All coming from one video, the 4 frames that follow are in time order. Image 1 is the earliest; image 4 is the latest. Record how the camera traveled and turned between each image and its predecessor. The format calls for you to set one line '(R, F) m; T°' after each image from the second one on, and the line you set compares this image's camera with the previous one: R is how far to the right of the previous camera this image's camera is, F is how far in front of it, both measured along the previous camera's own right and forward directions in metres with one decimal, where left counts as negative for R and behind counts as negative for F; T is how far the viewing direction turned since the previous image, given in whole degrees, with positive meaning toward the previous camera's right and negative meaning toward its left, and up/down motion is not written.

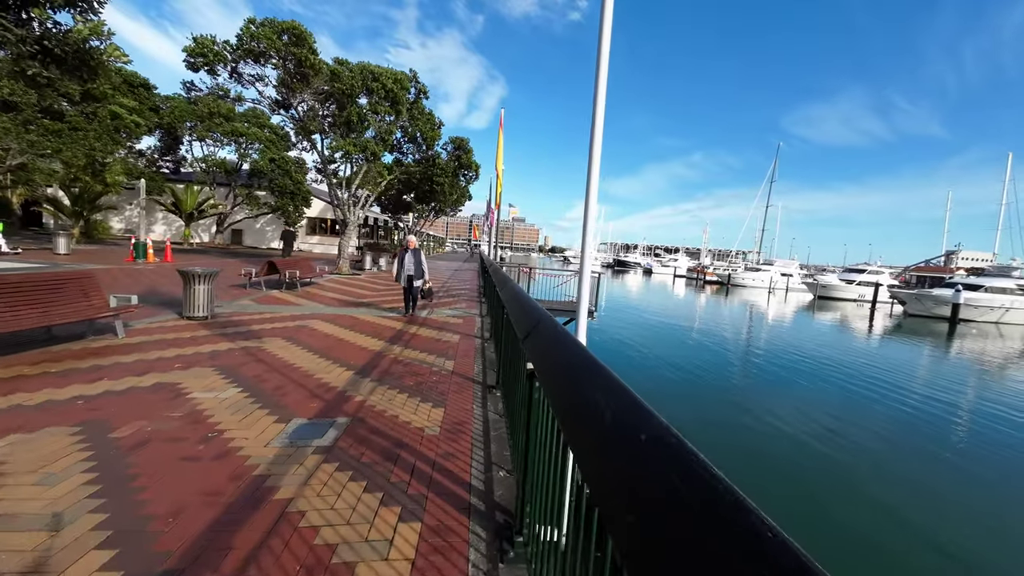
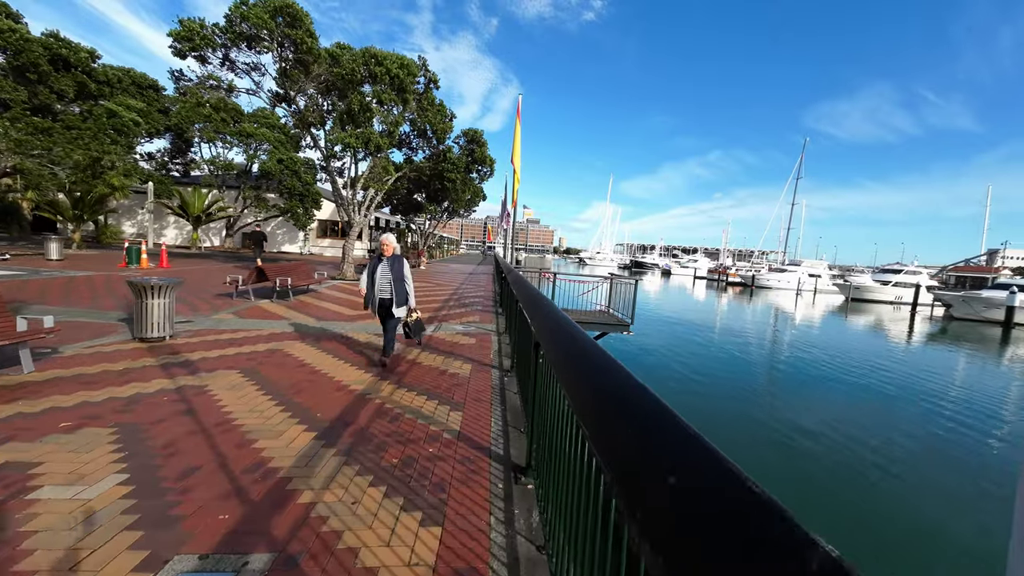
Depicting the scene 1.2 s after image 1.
(-0.2, +1.5) m; -2°
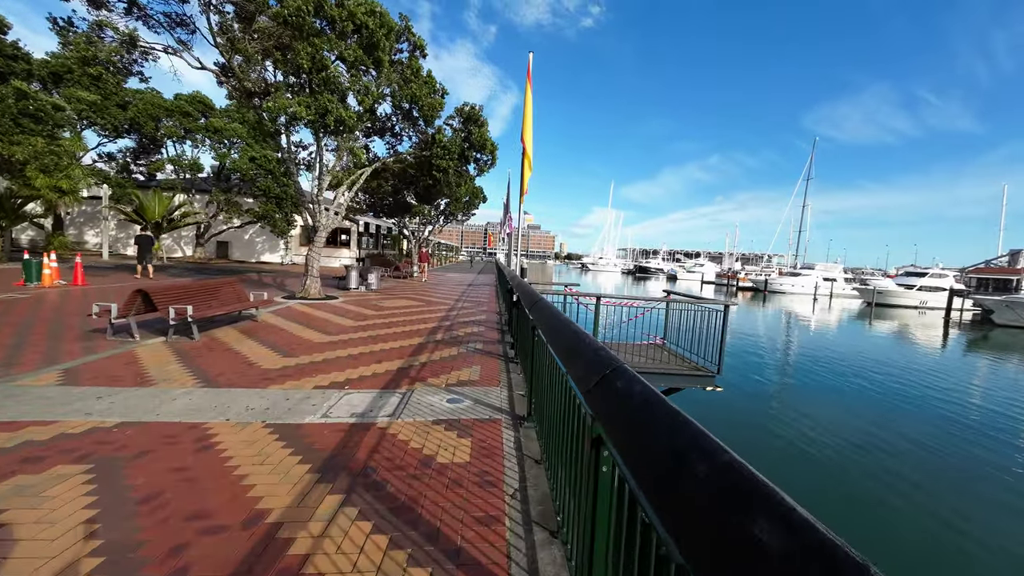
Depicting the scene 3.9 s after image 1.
(-0.2, +3.2) m; 0°
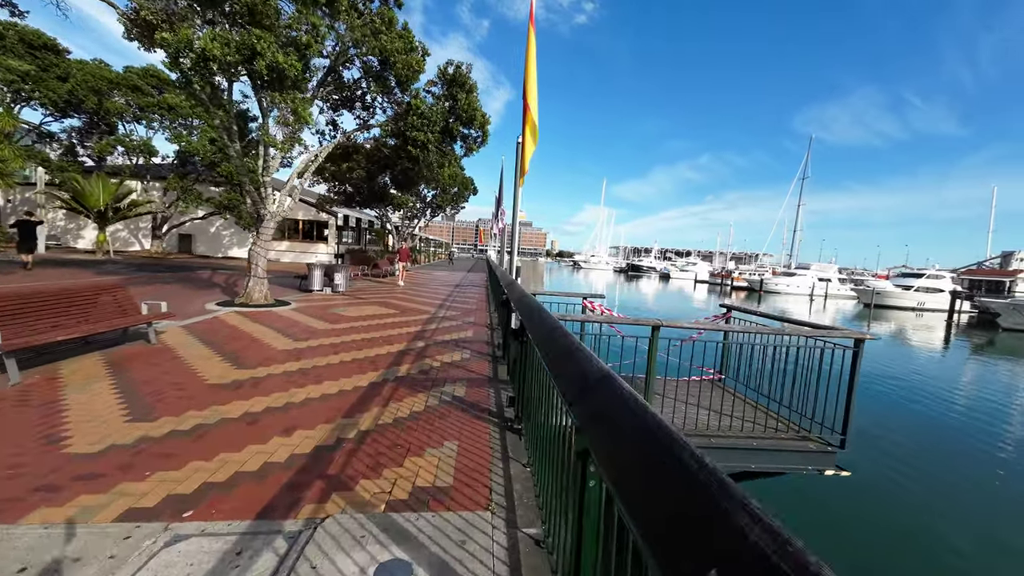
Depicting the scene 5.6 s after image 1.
(-0.1, +2.2) m; +1°
